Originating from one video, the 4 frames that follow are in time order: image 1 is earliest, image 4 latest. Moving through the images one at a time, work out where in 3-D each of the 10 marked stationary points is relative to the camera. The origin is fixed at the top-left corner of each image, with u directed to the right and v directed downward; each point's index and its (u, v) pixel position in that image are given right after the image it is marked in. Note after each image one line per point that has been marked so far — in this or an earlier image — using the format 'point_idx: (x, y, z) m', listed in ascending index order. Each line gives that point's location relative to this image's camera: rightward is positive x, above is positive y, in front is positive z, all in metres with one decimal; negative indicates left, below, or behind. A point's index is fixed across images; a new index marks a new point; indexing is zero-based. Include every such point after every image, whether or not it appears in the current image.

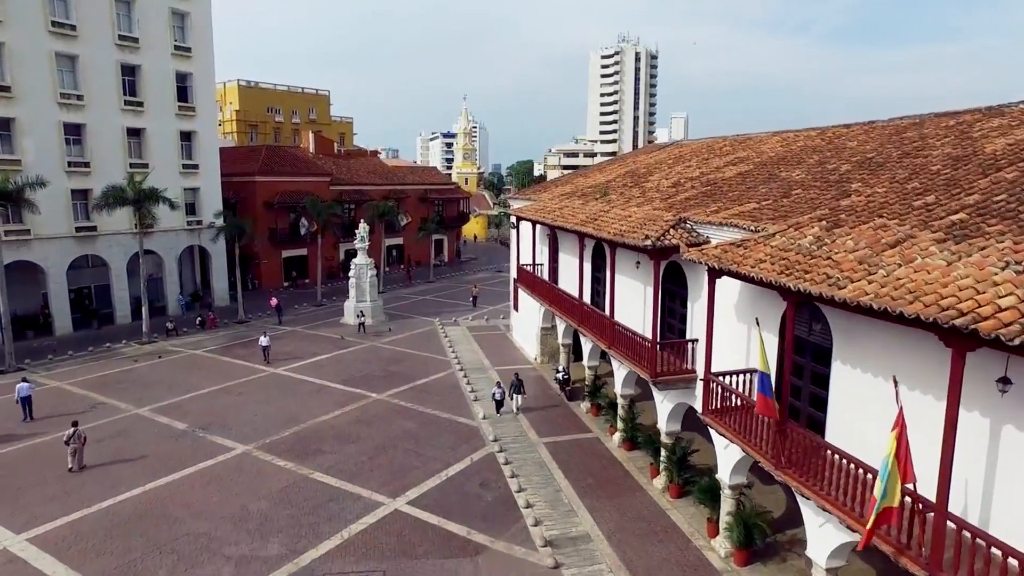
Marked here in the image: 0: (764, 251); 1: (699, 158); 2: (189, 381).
0: (+8.4, +1.2, +7.9) m
1: (+13.8, +9.7, +18.0) m
2: (-26.6, -7.7, +19.8) m
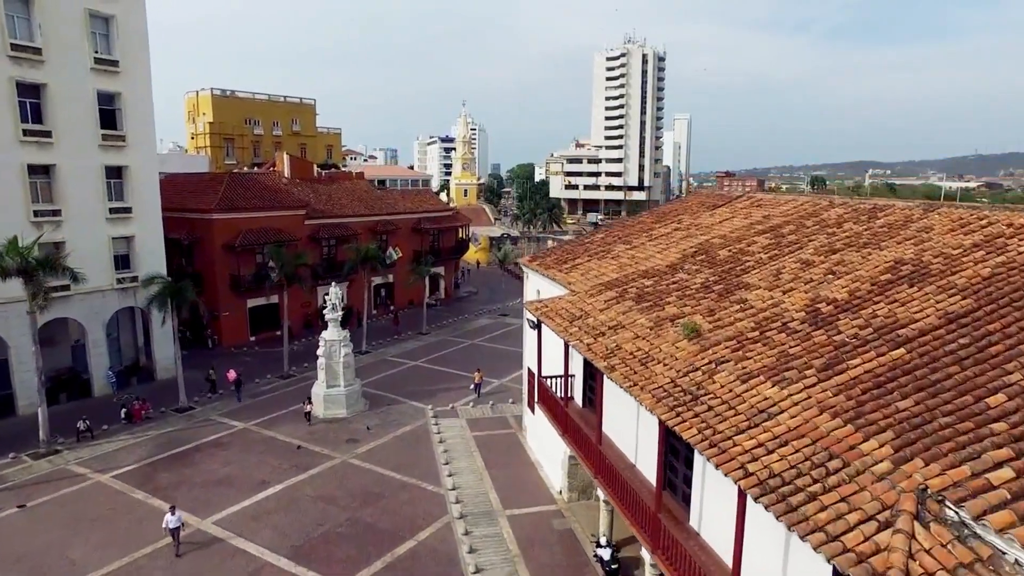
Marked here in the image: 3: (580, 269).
0: (+9.6, -6.3, +2.0) m
1: (+15.0, +2.3, +12.1) m
2: (-25.4, -15.1, +13.8) m
3: (+4.4, +1.3, +15.8) m
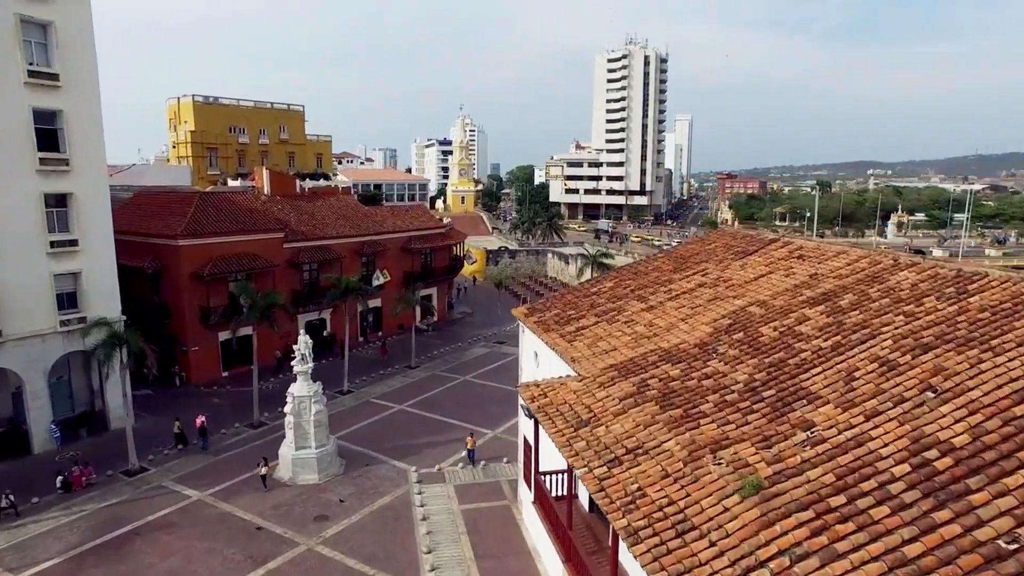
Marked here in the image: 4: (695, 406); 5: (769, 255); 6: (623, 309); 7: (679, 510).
0: (+9.1, -10.2, -0.7) m
1: (+14.5, -1.6, +9.3) m
2: (-25.9, -19.0, +11.1) m
3: (+4.0, -2.6, +13.0) m
4: (+6.8, -4.3, +8.9) m
5: (+15.1, +1.9, +14.2) m
6: (+6.3, -1.2, +13.9) m
7: (+4.9, -6.4, +6.9) m
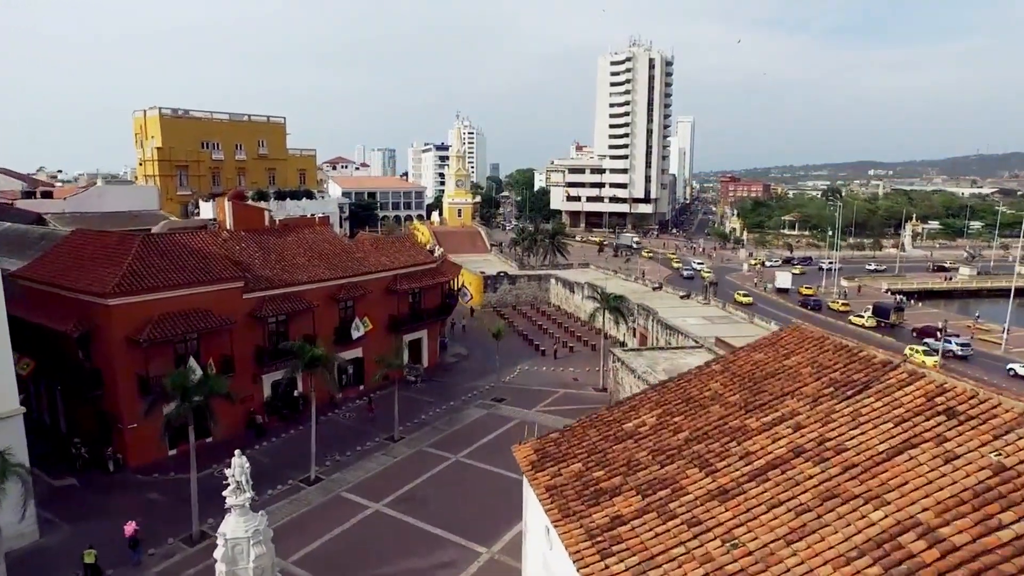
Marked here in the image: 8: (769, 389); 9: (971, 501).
0: (+9.2, -16.7, -5.3) m
1: (+14.5, -8.0, +4.7) m
2: (-25.8, -25.5, +6.4) m
3: (+4.0, -9.1, +8.3) m
4: (+6.8, -10.8, +4.3) m
5: (+15.1, -4.5, +9.5) m
6: (+6.3, -7.6, +9.2) m
7: (+4.9, -12.9, +2.3) m
8: (+11.7, -4.6, +10.9) m
9: (+13.8, -6.4, +7.2) m
